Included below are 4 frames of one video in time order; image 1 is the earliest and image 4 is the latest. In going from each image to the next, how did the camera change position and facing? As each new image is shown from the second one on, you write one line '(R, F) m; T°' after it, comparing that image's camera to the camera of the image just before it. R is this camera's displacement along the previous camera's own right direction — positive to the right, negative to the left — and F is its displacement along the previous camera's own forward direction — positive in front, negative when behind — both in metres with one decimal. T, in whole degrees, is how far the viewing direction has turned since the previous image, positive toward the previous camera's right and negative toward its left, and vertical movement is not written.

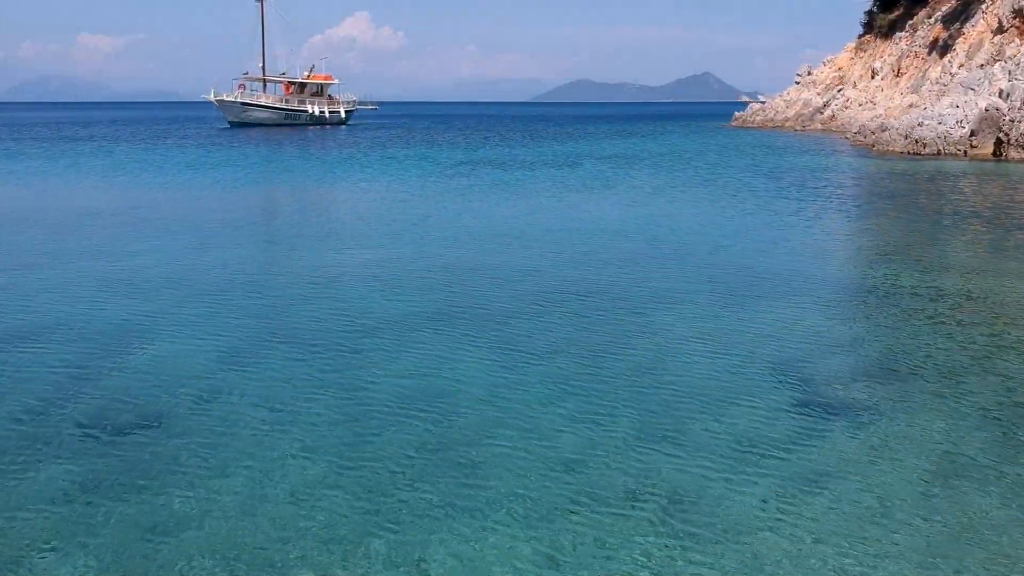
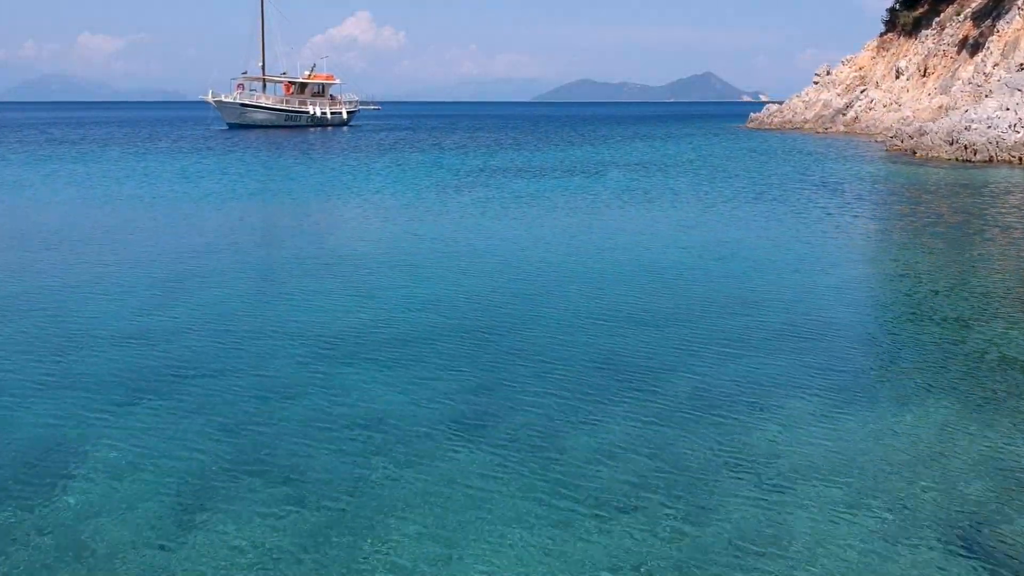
(-0.7, +3.7) m; 0°
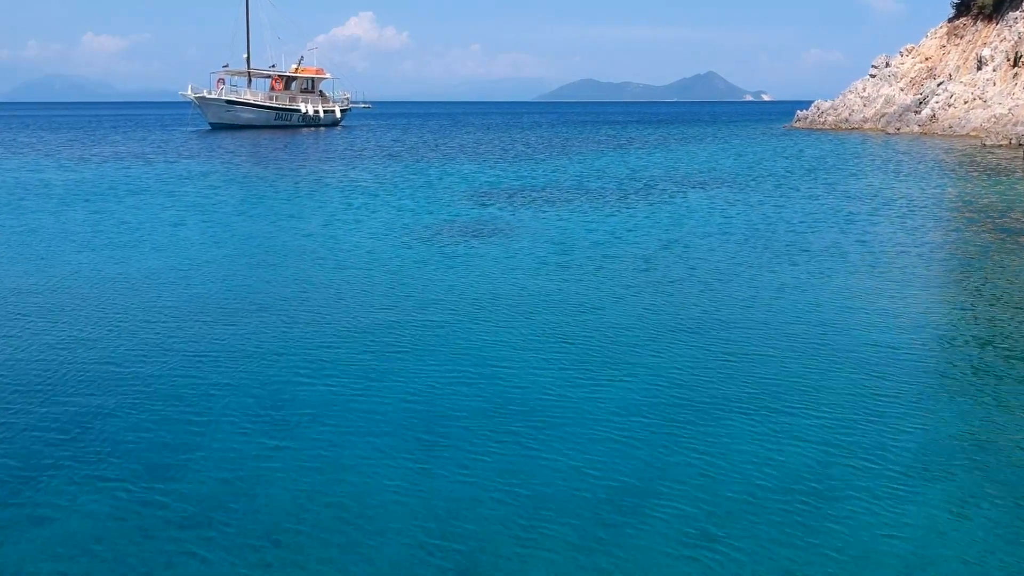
(-1.4, +12.2) m; 0°
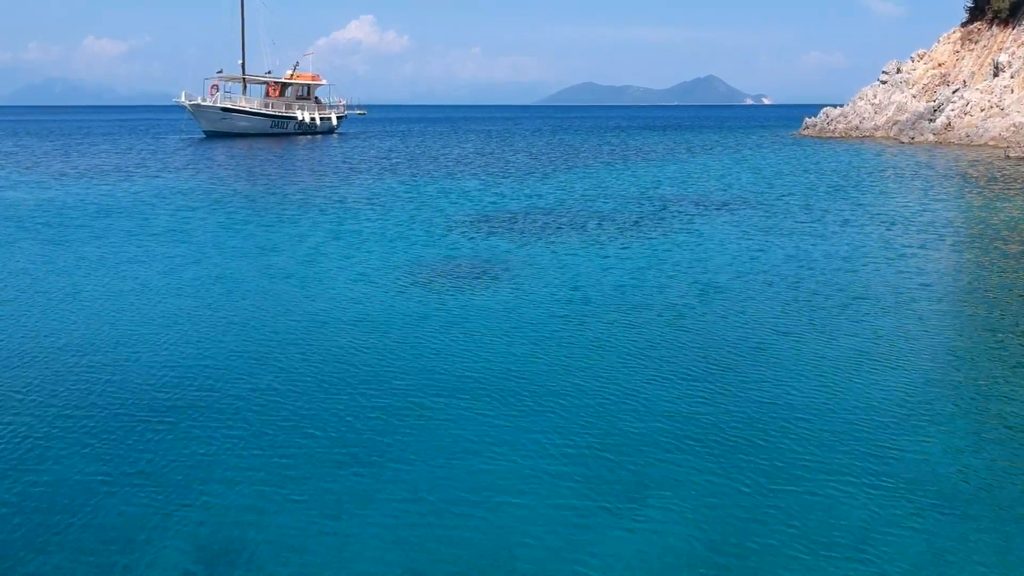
(-0.1, +2.4) m; 0°
